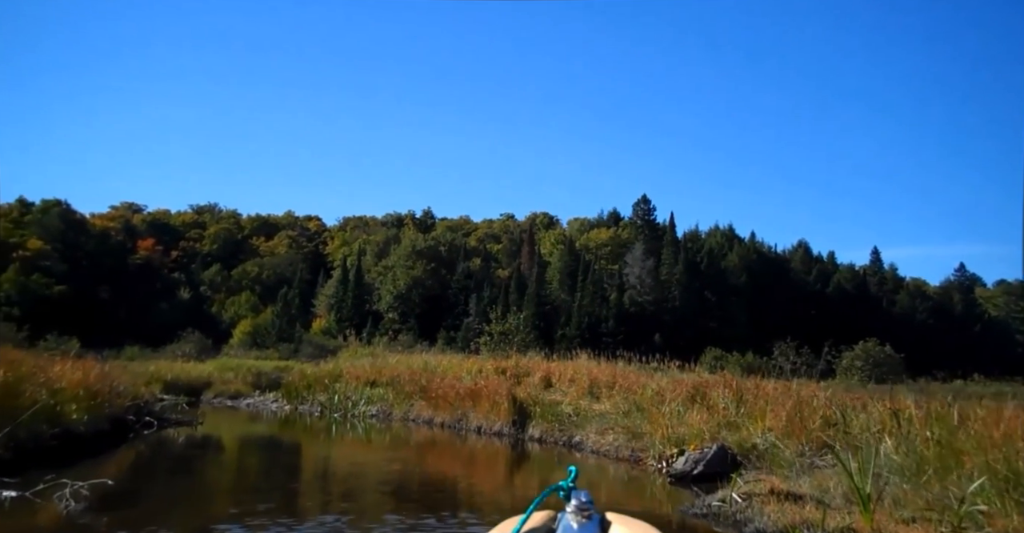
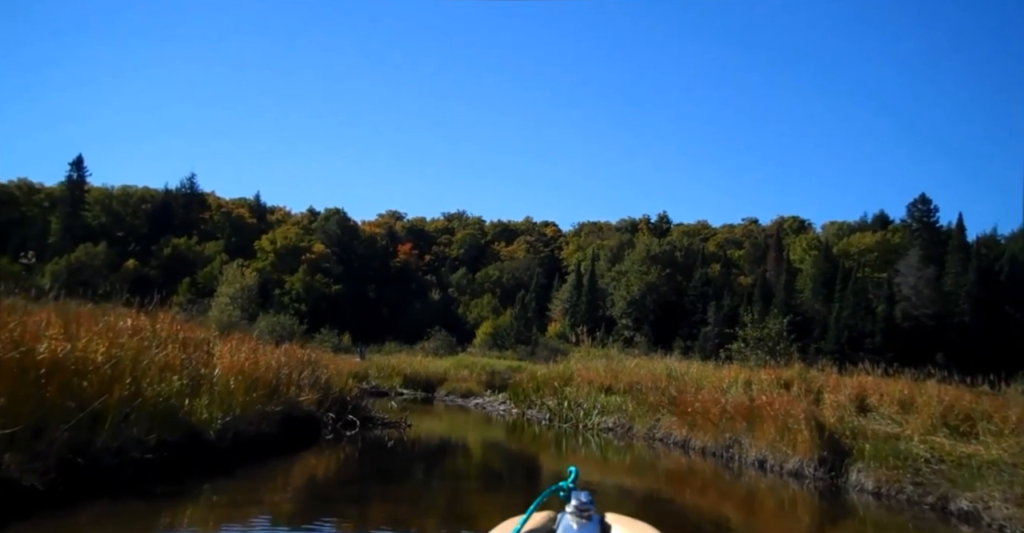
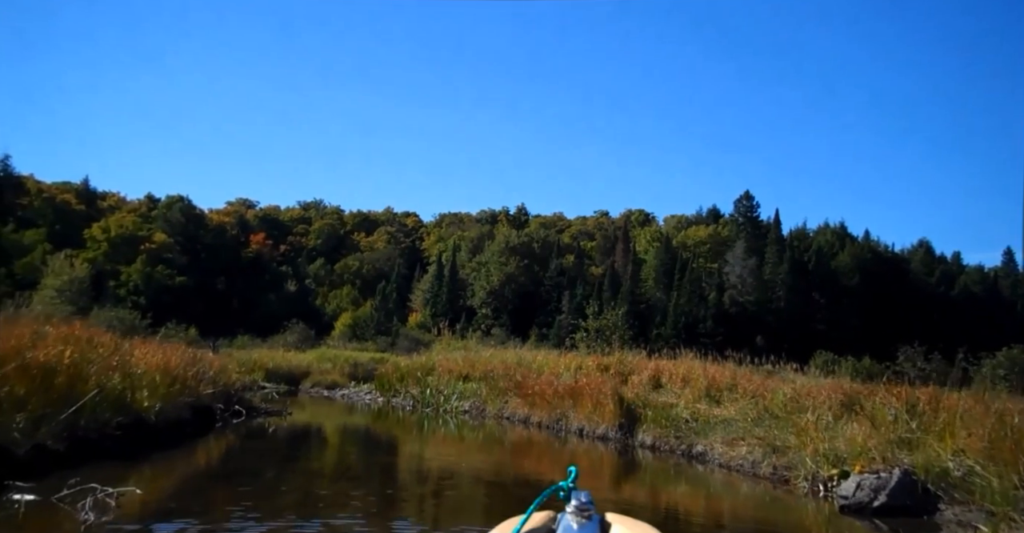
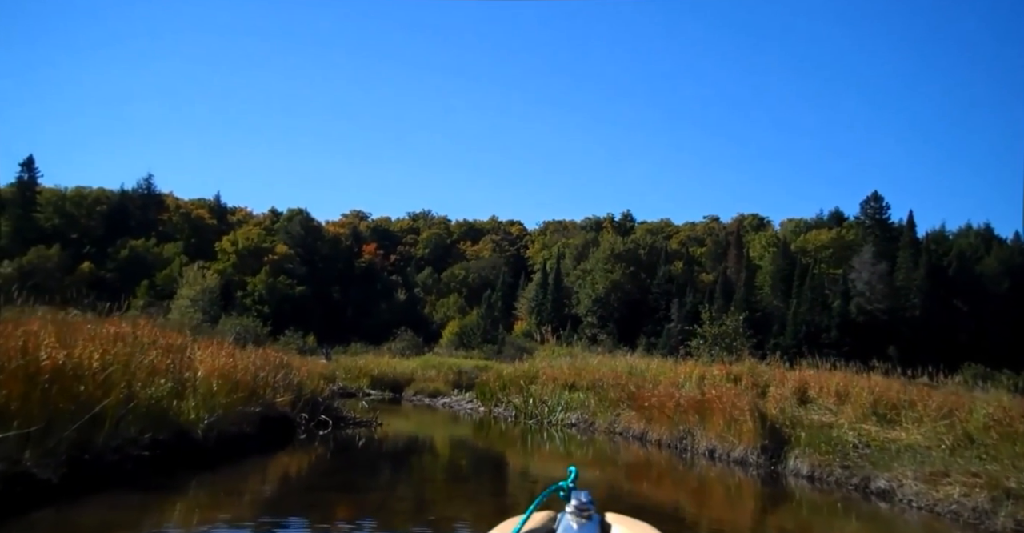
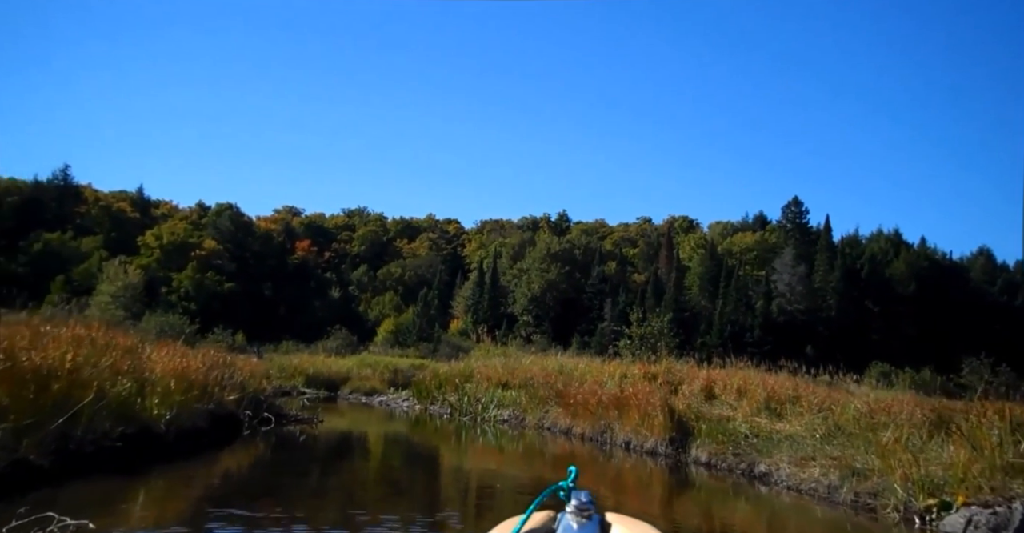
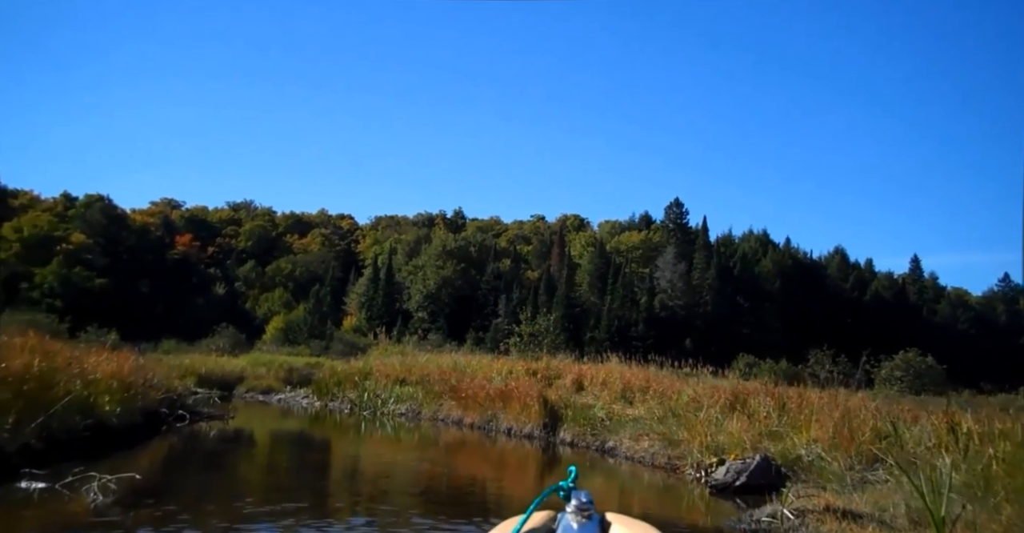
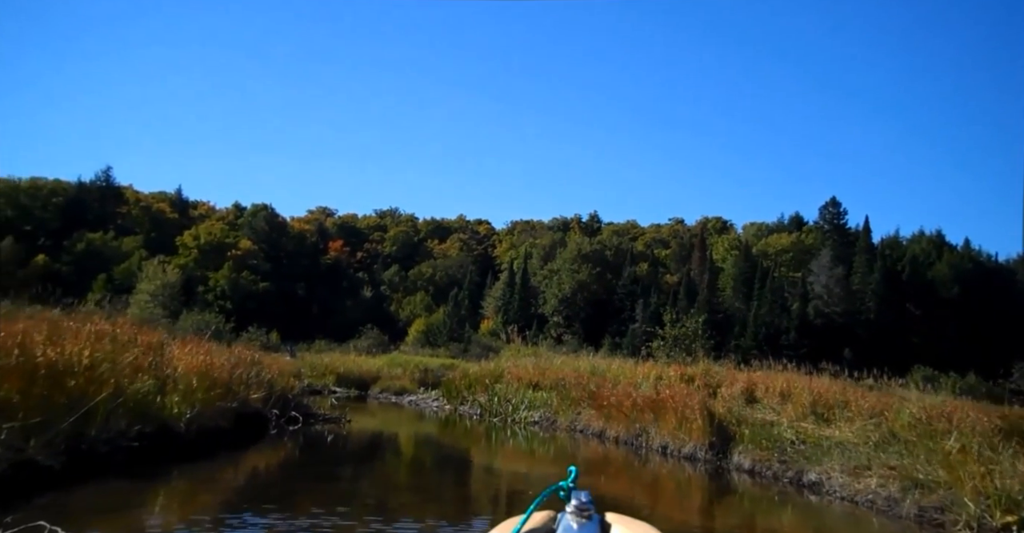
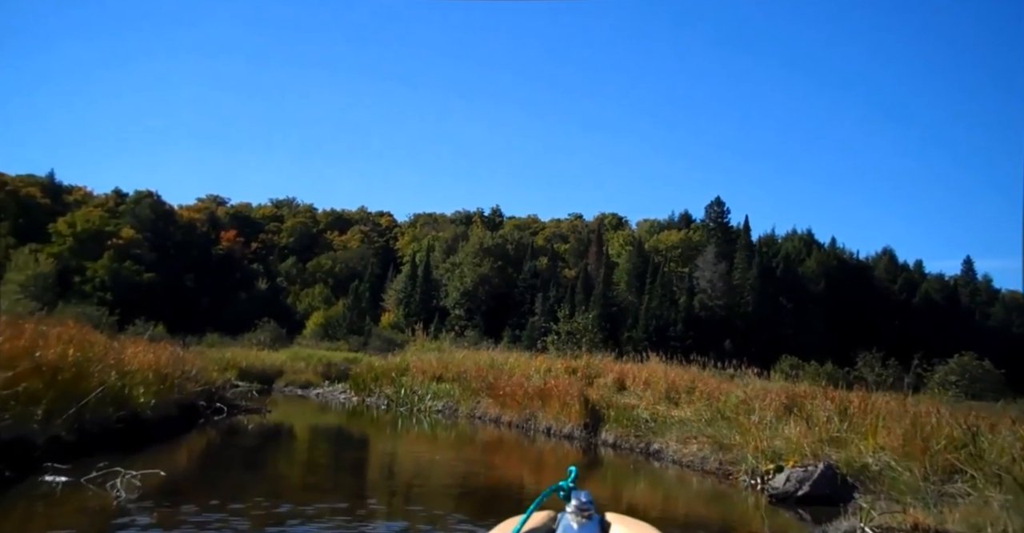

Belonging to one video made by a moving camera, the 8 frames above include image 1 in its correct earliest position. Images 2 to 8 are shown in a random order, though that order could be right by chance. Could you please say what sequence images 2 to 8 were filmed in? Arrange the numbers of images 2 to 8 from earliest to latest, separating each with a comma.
6, 8, 3, 5, 7, 4, 2
